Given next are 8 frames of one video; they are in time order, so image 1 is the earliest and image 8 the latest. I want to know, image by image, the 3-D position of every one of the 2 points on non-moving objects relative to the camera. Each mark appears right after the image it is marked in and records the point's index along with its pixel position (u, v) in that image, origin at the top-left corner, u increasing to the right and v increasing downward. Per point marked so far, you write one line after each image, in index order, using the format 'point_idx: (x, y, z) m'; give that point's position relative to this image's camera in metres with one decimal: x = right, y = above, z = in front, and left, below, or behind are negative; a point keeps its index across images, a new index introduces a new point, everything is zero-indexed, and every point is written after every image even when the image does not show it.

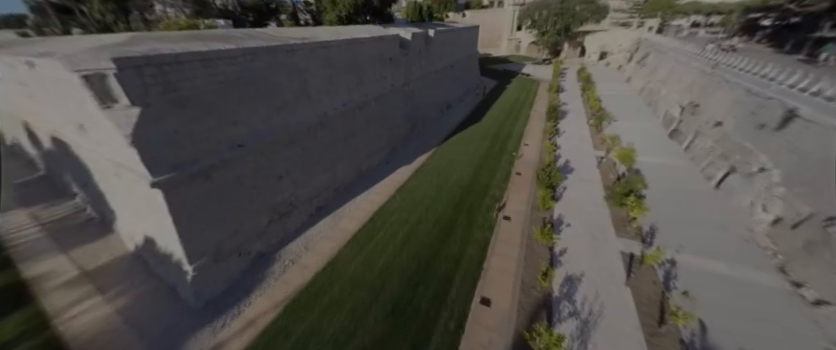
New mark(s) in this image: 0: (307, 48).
0: (-3.4, +4.0, +8.3) m
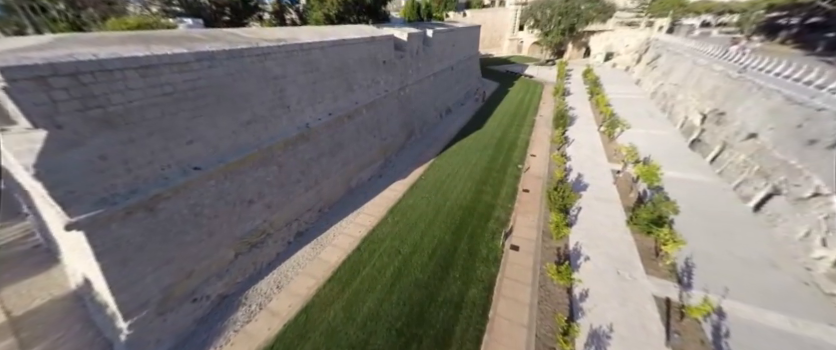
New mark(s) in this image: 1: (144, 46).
0: (-3.5, +3.3, +7.2) m
1: (-5.1, +2.4, +5.0) m
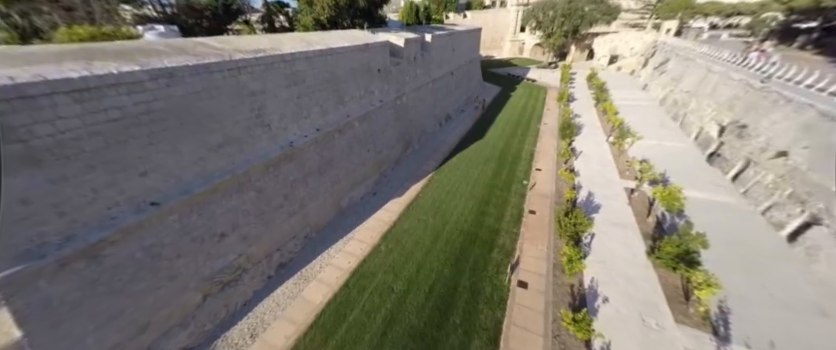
0: (-3.6, +2.7, +6.4) m
1: (-5.3, +1.8, +4.2) m
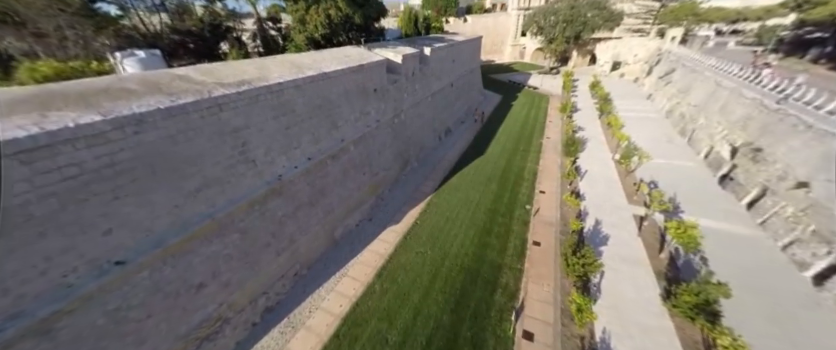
0: (-3.7, +1.7, +5.9) m
1: (-5.3, +0.8, +3.7) m
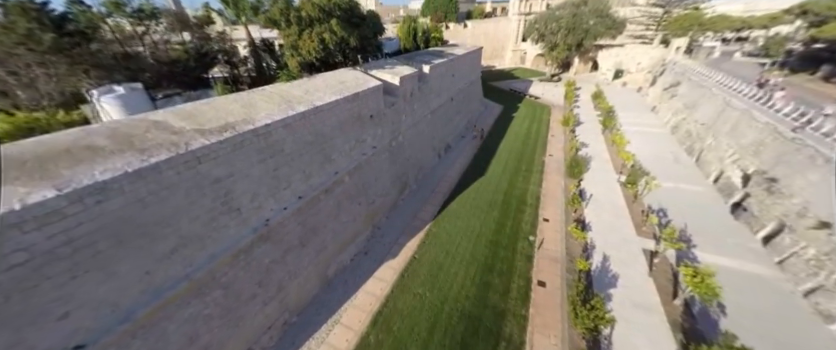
0: (-3.8, +0.7, +5.4) m
1: (-5.4, -0.3, +3.3) m
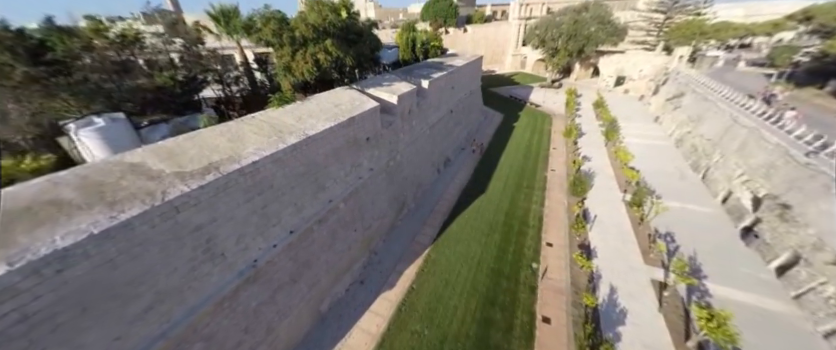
0: (-3.8, -0.2, +5.1) m
1: (-5.5, -1.1, +2.9) m
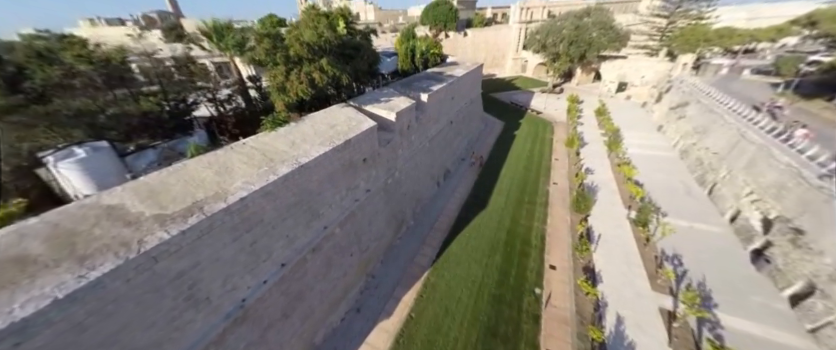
0: (-3.9, -1.0, +4.7) m
1: (-5.5, -1.9, +2.6) m
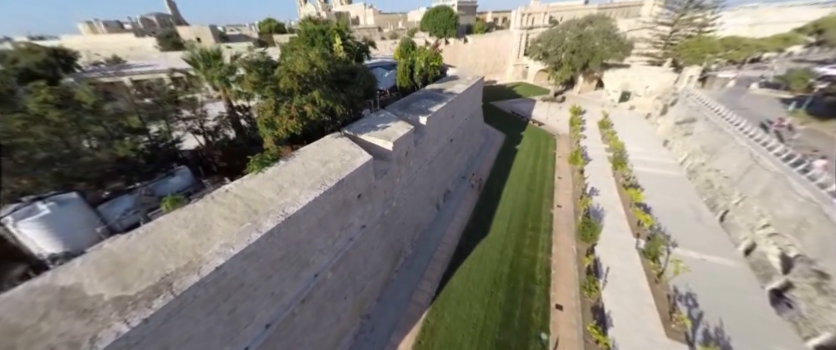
0: (-4.0, -2.2, +4.2) m
1: (-5.6, -3.0, +2.0) m
